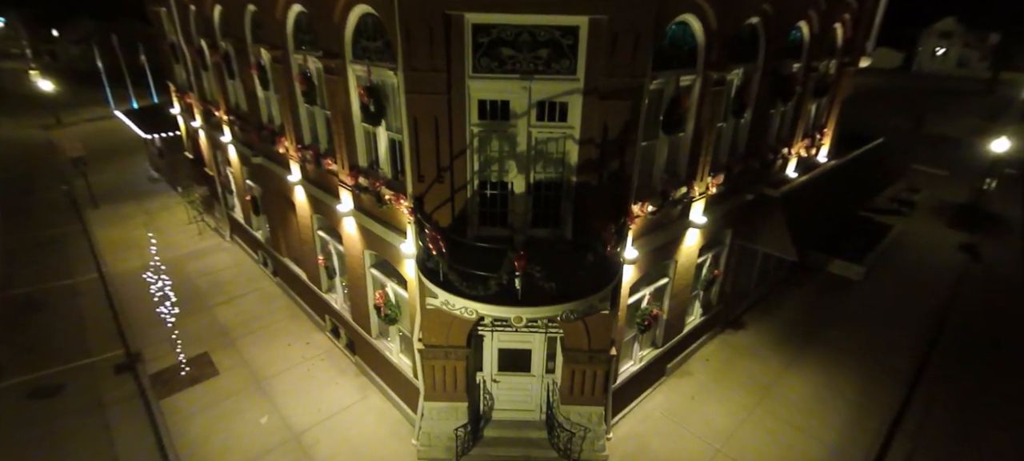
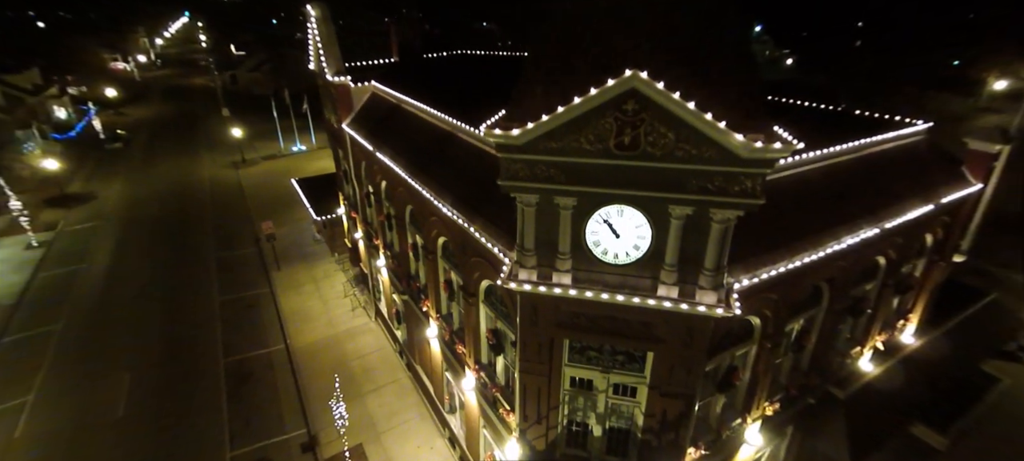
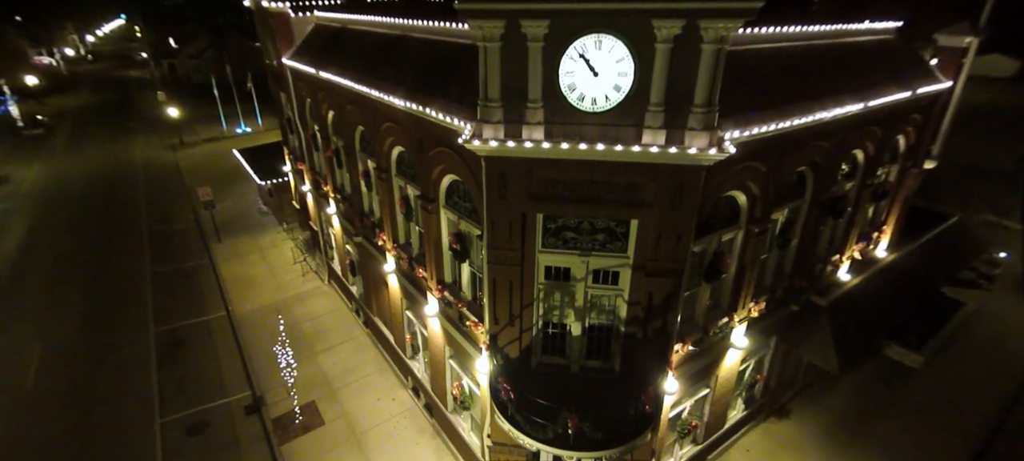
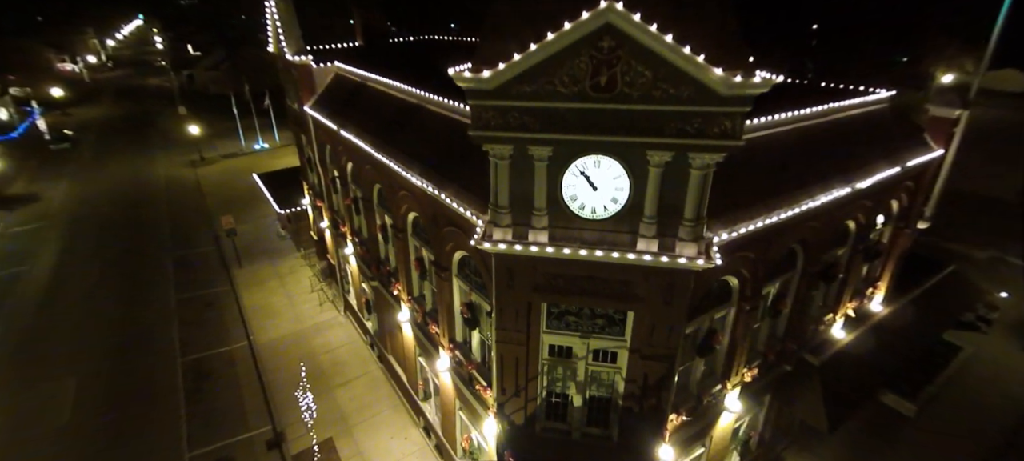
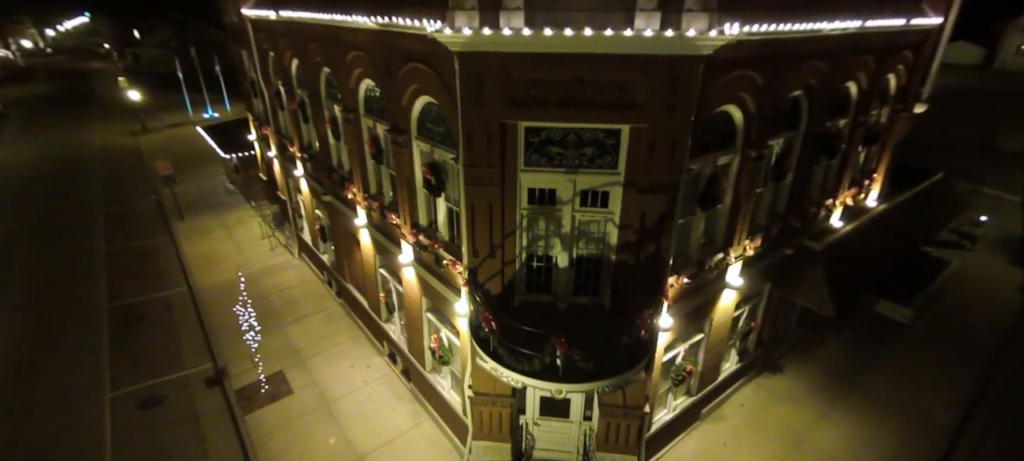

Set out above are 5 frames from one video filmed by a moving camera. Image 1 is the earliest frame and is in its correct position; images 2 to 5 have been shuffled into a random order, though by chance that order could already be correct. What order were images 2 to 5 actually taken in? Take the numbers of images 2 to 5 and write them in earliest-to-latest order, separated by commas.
5, 3, 4, 2
